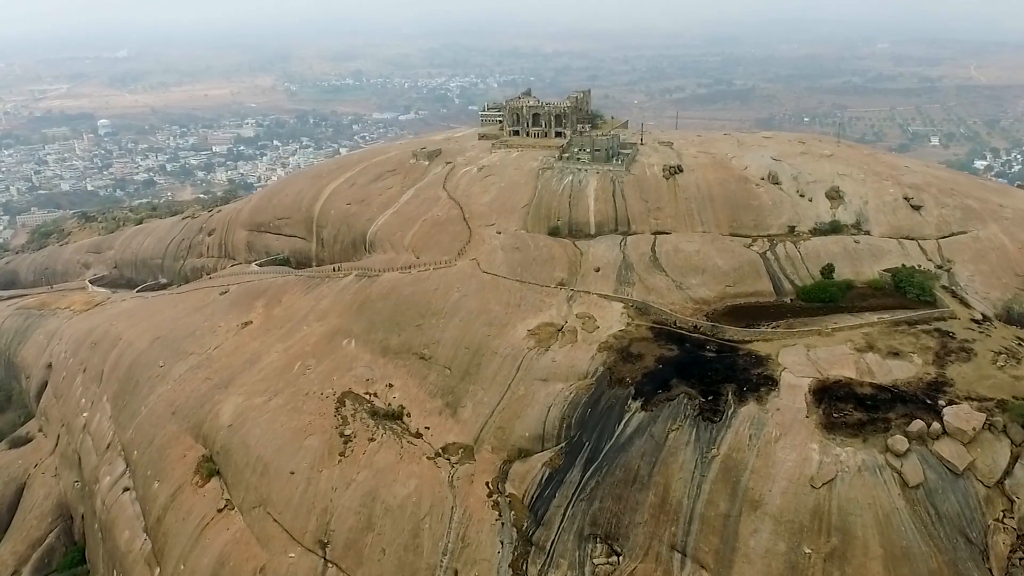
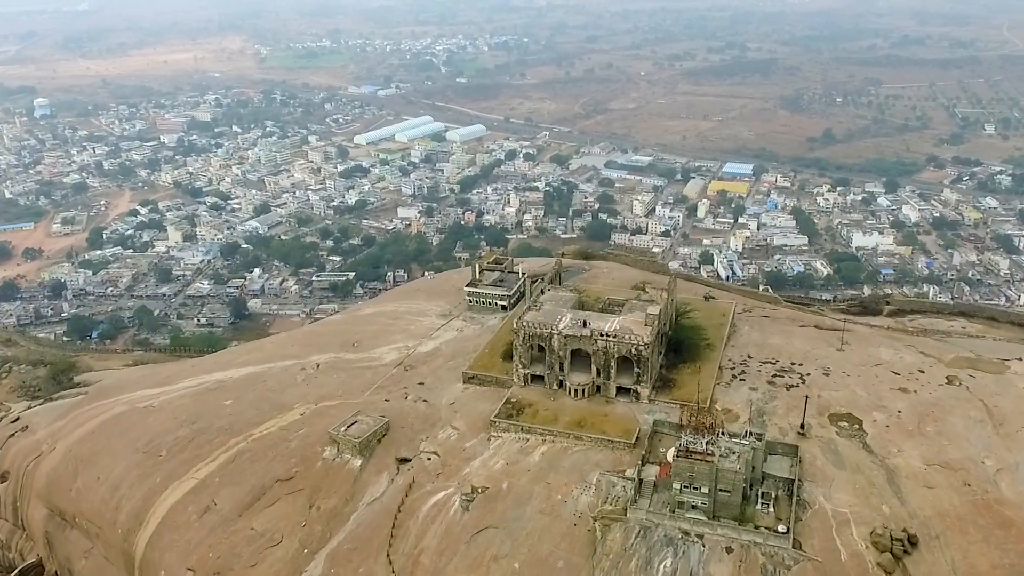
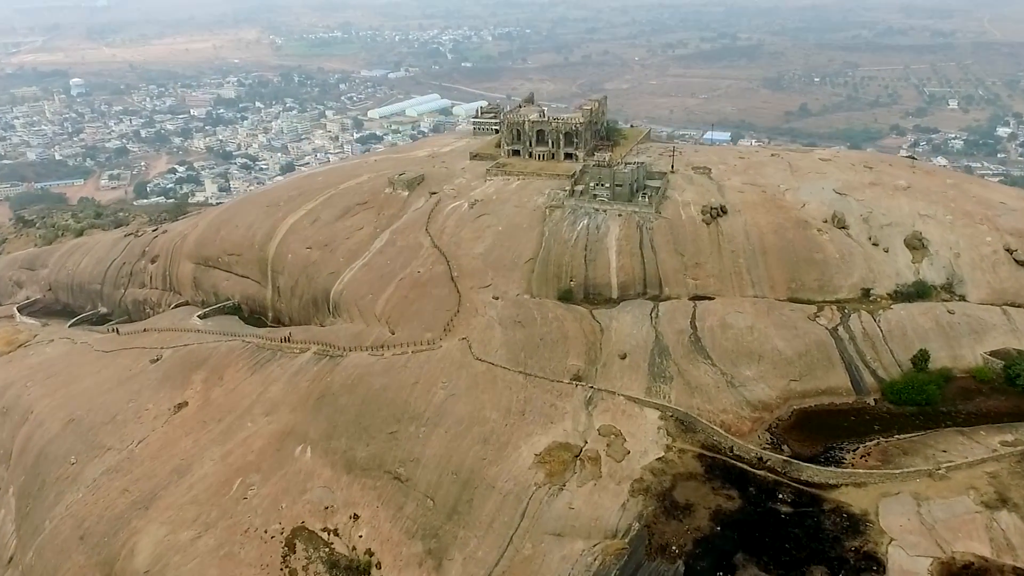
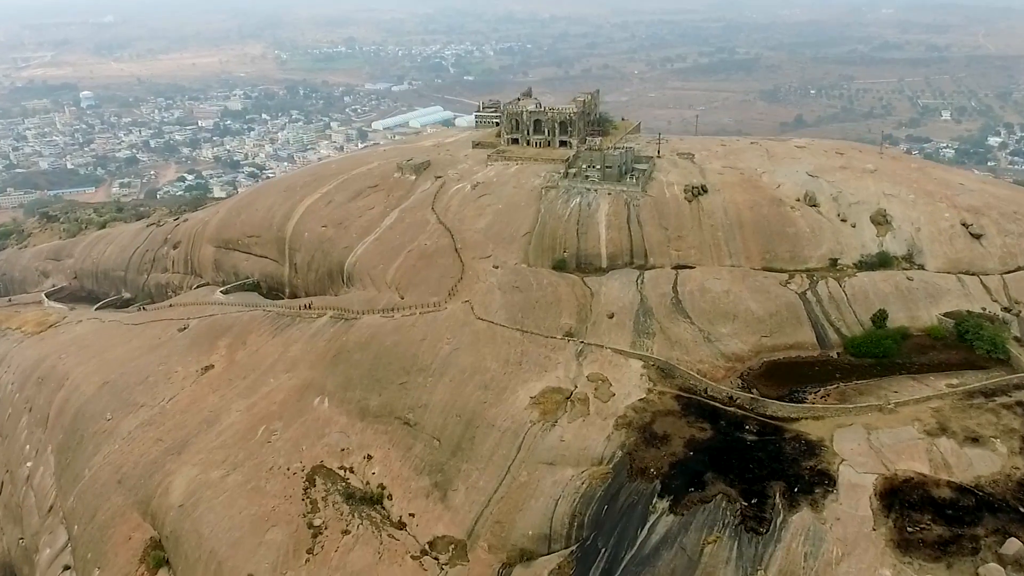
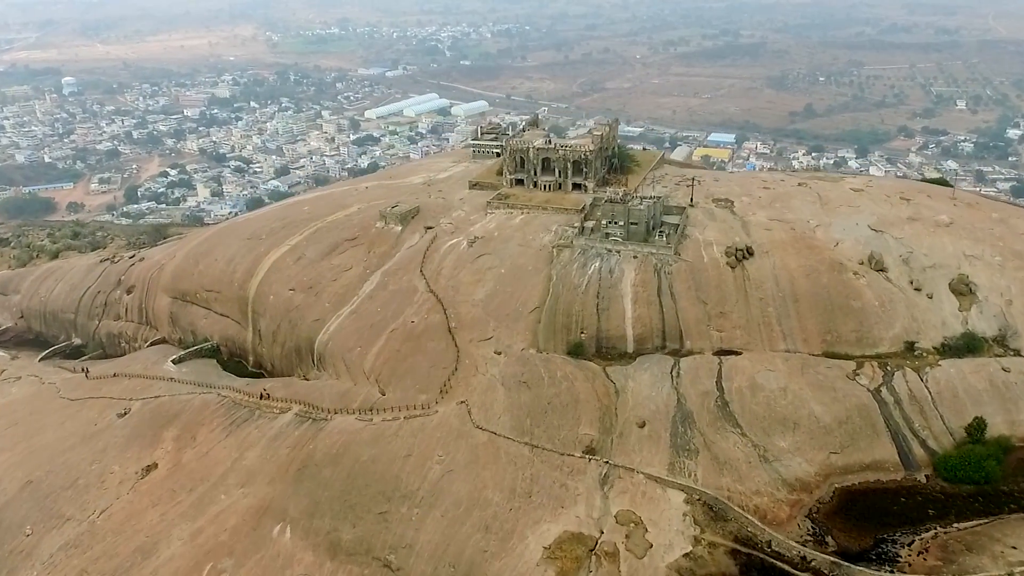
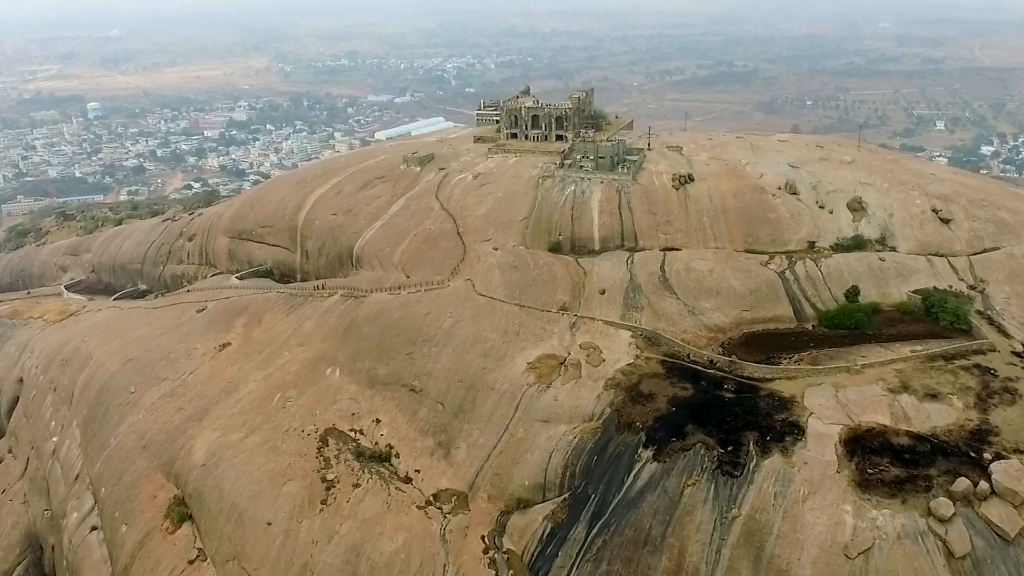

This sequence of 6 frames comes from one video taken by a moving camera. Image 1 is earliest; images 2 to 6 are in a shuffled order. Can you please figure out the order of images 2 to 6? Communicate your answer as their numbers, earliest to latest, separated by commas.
6, 4, 3, 5, 2
